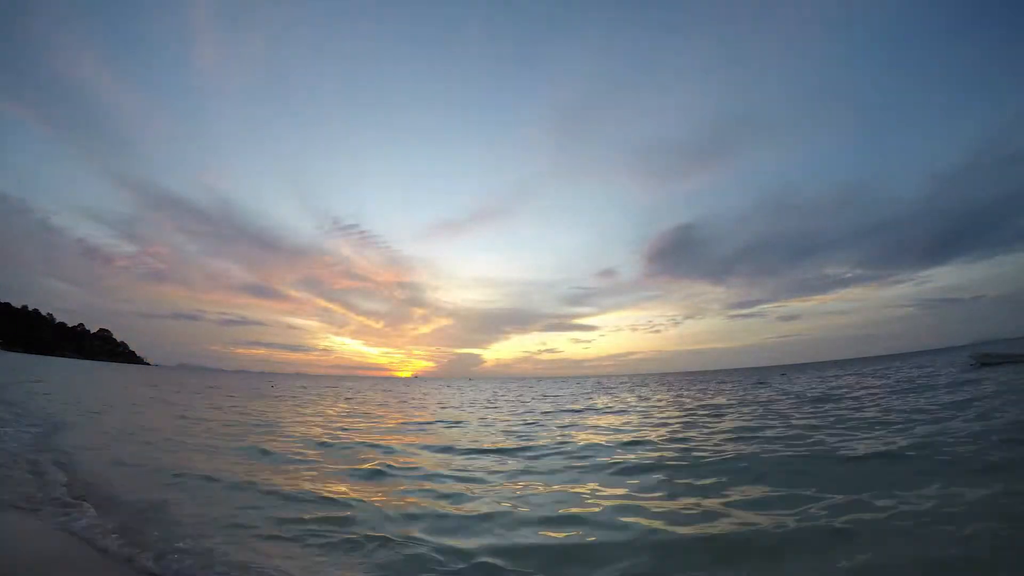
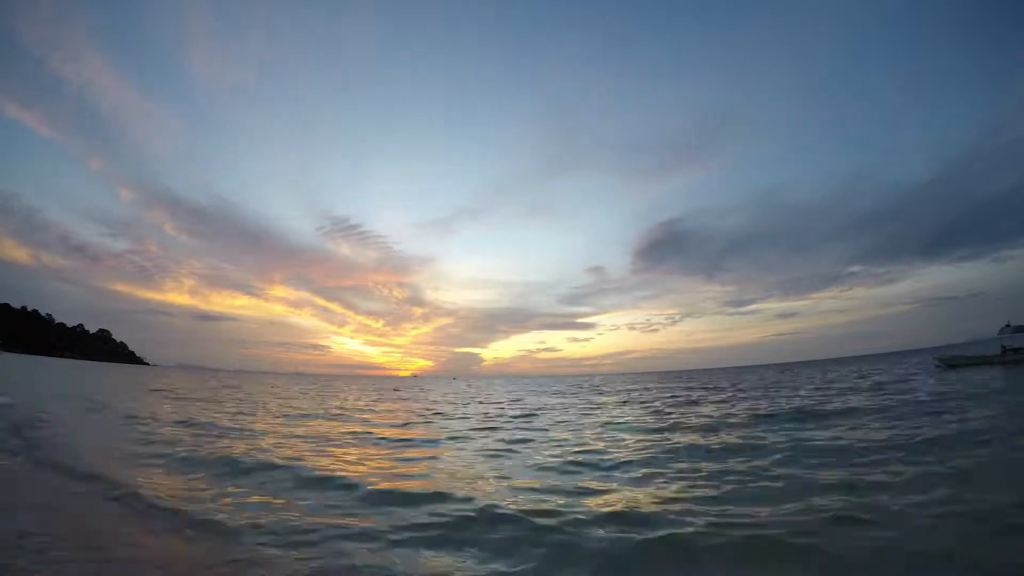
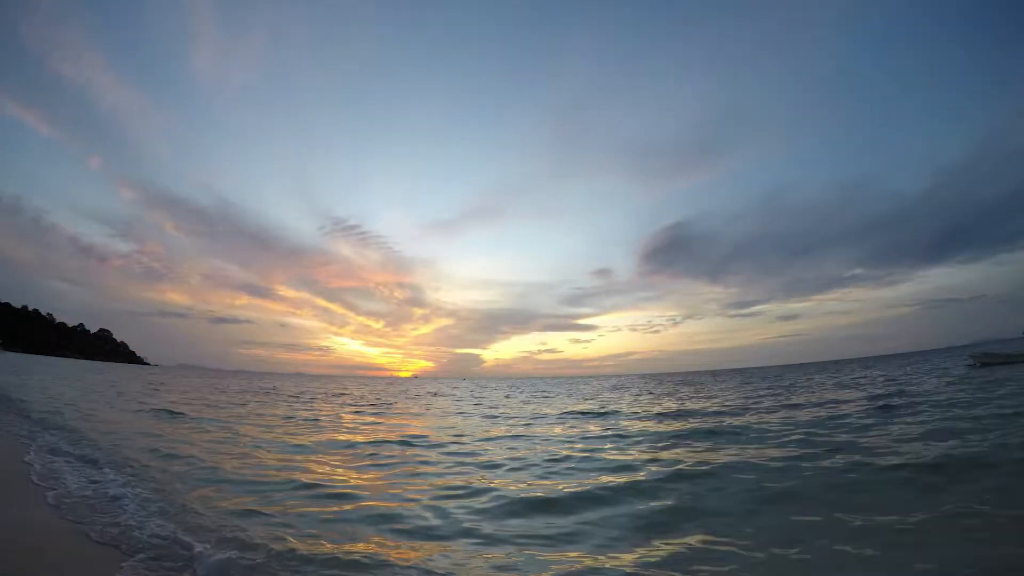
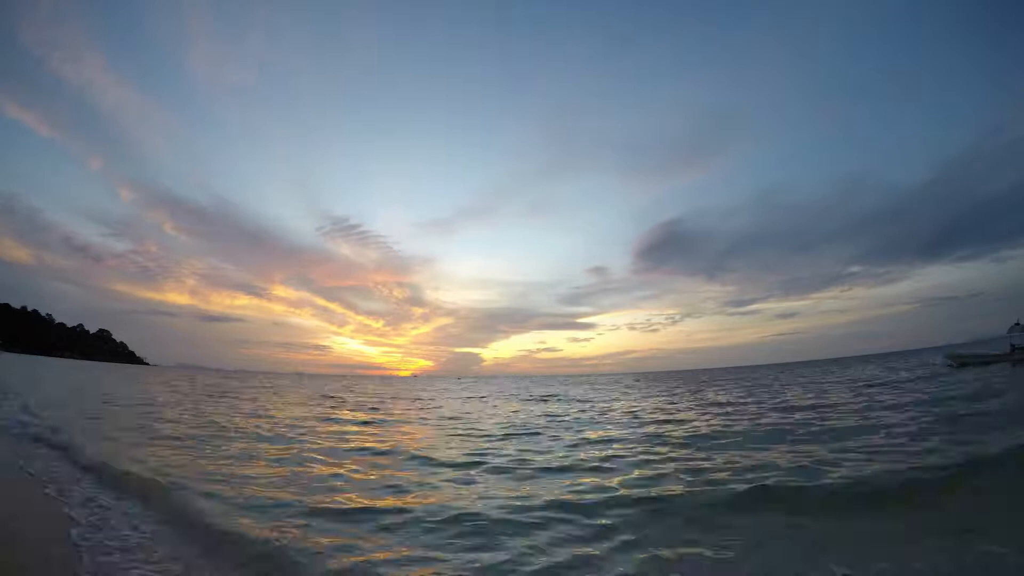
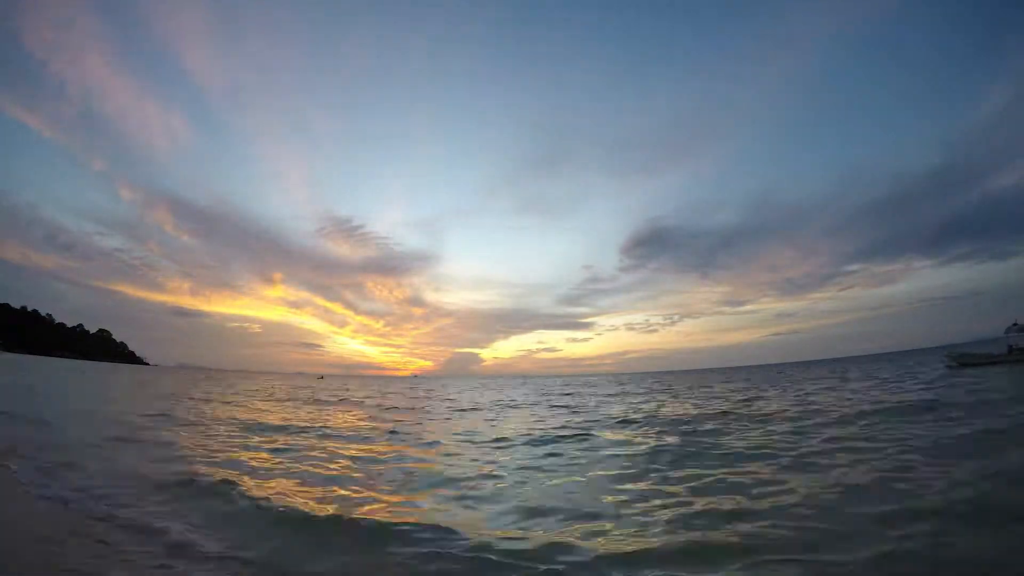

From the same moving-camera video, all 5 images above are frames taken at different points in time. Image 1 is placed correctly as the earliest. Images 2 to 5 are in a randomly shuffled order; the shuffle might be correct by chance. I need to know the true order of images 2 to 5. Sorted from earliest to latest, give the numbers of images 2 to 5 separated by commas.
3, 4, 2, 5
